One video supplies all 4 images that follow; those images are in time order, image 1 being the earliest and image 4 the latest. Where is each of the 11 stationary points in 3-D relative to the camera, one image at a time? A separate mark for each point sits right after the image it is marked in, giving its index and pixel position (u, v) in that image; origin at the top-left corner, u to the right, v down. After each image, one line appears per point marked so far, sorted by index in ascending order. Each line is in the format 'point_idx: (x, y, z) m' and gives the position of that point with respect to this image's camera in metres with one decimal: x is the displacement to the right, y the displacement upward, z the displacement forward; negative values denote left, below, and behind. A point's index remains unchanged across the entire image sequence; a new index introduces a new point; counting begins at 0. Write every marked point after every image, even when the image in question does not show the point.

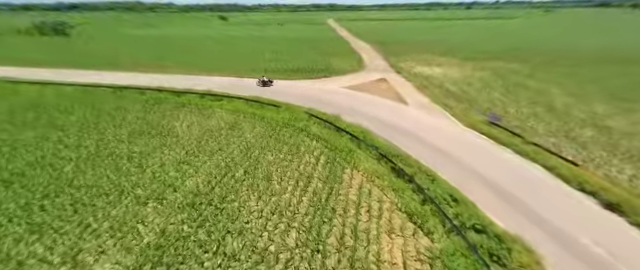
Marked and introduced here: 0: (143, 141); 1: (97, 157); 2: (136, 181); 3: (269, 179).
0: (-15.7, -0.6, +20.2) m
1: (-17.3, -1.8, +17.6) m
2: (-12.1, -3.0, +14.7) m
3: (-3.4, -2.9, +14.8) m
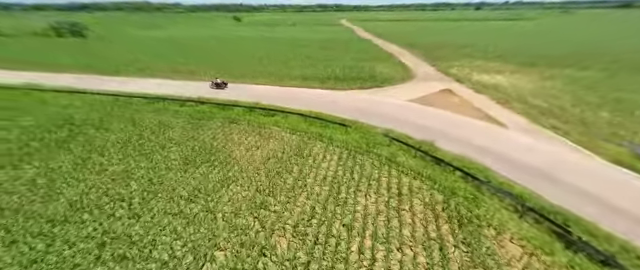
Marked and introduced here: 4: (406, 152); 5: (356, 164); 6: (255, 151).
0: (-8.8, -2.7, +16.8) m
1: (-10.6, -3.9, +14.3) m
2: (-5.5, -5.1, +11.2) m
3: (+3.2, -5.2, +10.9) m
4: (+7.0, -1.4, +18.1) m
5: (+2.7, -2.2, +17.1) m
6: (-5.7, -1.4, +19.4) m
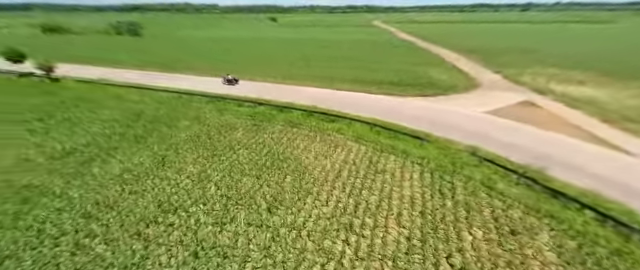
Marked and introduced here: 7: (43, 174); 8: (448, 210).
0: (-3.2, -3.2, +16.1) m
1: (-5.3, -4.2, +13.9) m
2: (-0.7, -5.8, +10.1) m
3: (+7.8, -6.4, +8.8) m
4: (+12.7, -2.9, +15.4) m
5: (+8.3, -3.4, +15.0) m
6: (+0.4, -2.1, +18.3) m
7: (-21.8, -3.1, +17.7) m
8: (+7.6, -4.4, +13.0) m
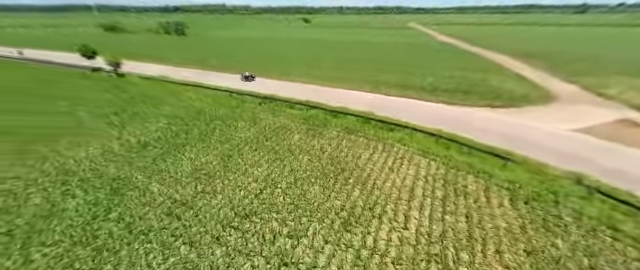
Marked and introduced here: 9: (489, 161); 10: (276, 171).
0: (+1.8, -3.9, +15.2) m
1: (-0.7, -4.8, +13.2) m
2: (+3.3, -6.5, +8.9) m
3: (+11.5, -7.7, +6.5) m
4: (+17.4, -4.6, +12.6) m
5: (+13.0, -4.8, +12.7) m
6: (+5.6, -3.1, +16.9) m
7: (-16.5, -2.6, +19.0) m
8: (+12.0, -5.8, +10.7) m
9: (+14.2, -2.1, +18.0) m
10: (-3.5, -2.8, +17.6) m
